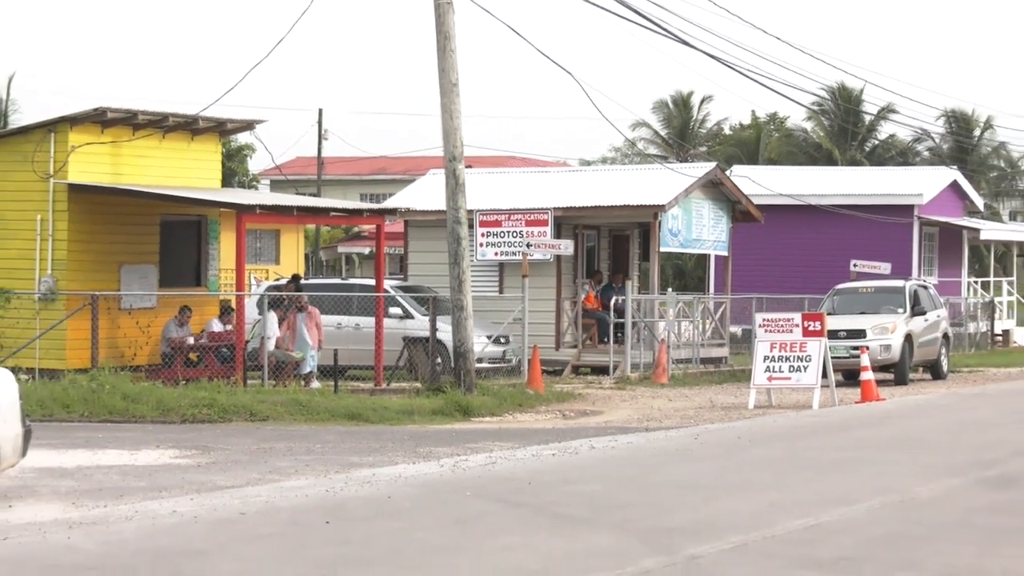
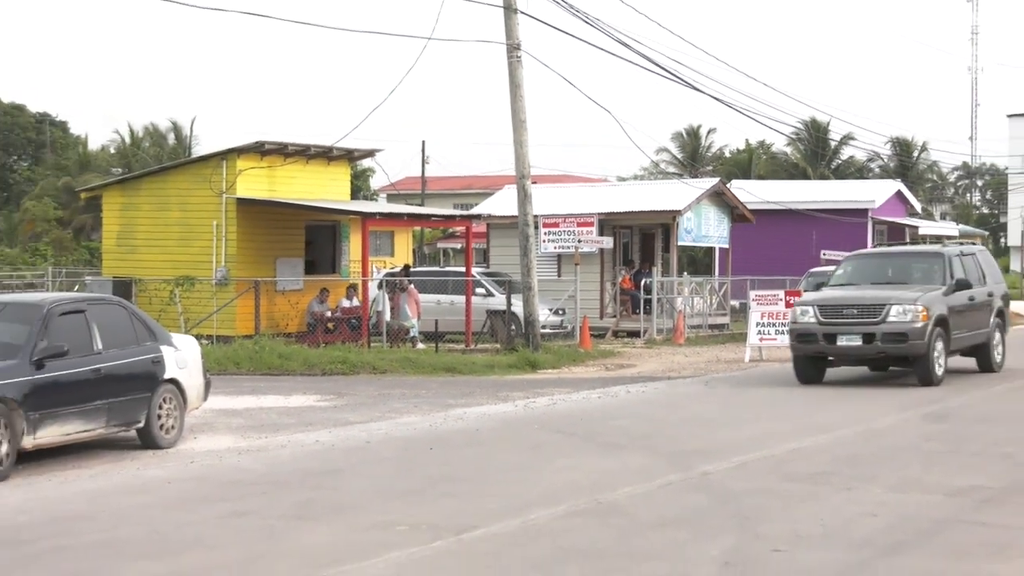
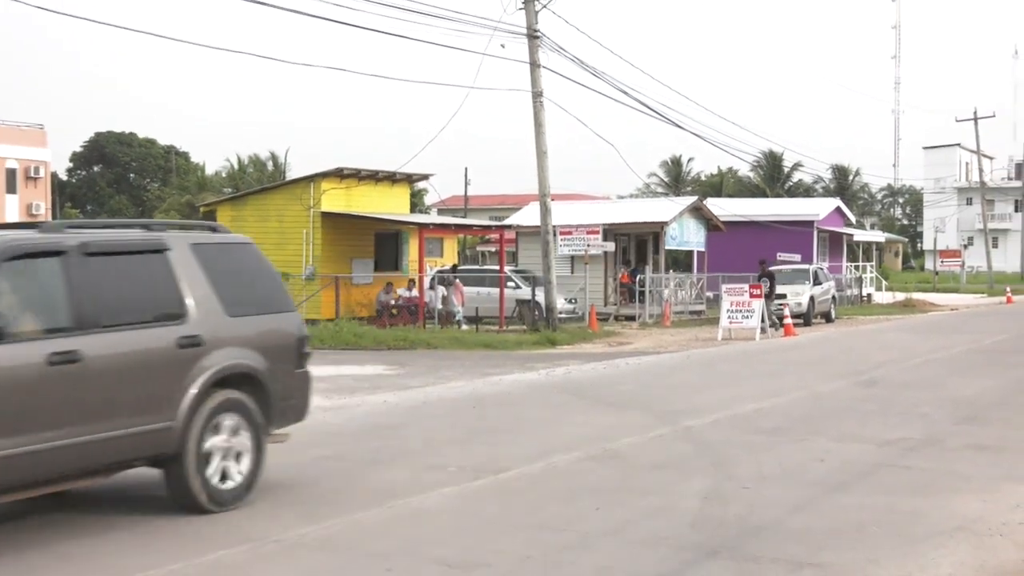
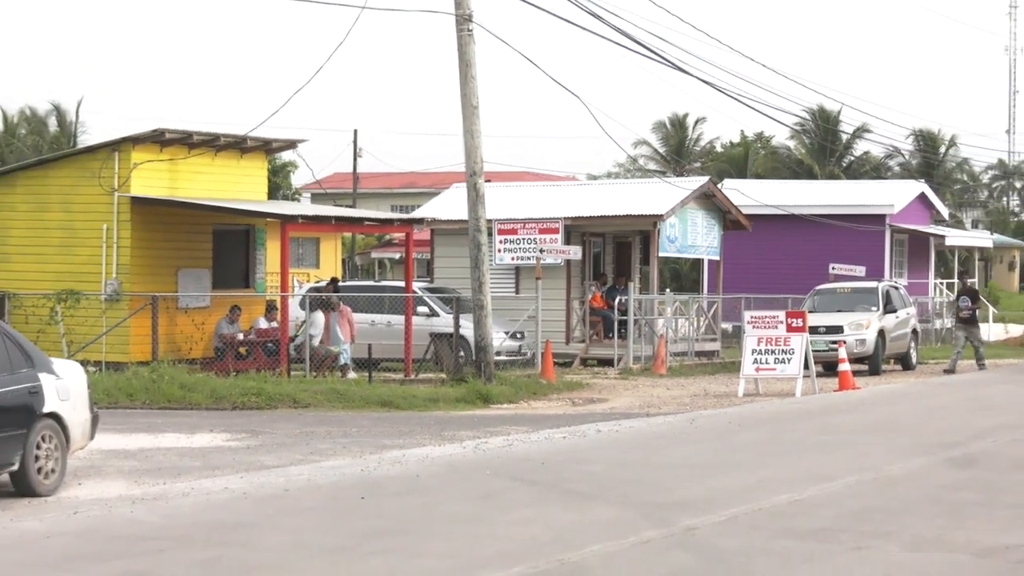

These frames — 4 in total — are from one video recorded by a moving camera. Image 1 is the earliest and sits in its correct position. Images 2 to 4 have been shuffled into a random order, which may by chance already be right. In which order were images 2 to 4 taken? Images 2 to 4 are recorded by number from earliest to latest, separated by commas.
4, 2, 3
